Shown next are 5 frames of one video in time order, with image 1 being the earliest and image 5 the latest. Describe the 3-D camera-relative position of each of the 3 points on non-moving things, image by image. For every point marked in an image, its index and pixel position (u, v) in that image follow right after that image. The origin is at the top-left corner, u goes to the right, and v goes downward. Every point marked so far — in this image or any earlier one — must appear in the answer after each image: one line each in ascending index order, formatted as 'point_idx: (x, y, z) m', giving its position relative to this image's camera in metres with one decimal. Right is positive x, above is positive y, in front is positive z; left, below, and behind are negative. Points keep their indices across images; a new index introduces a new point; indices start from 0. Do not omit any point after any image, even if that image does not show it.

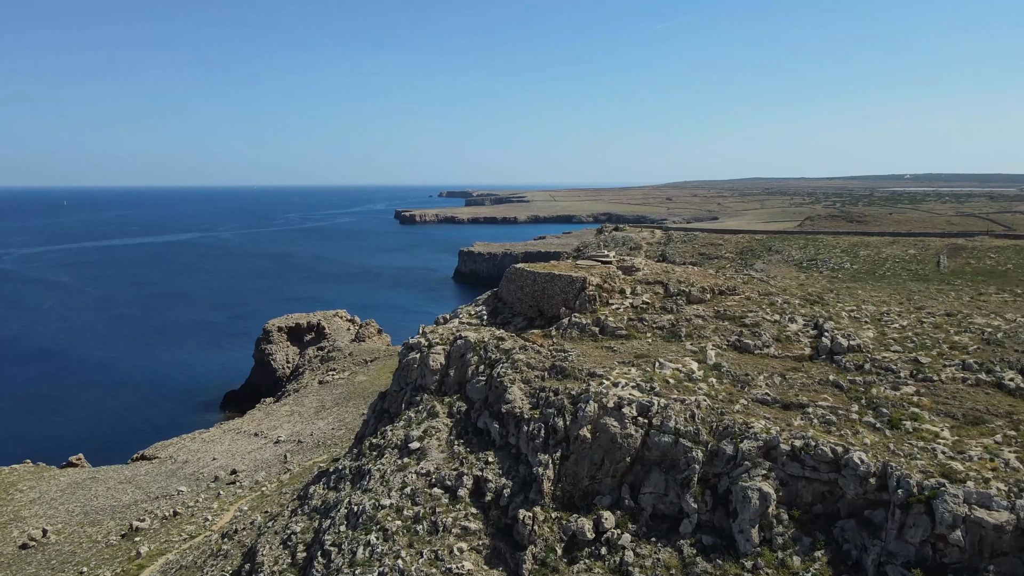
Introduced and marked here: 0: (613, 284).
0: (+2.1, +0.1, +17.4) m
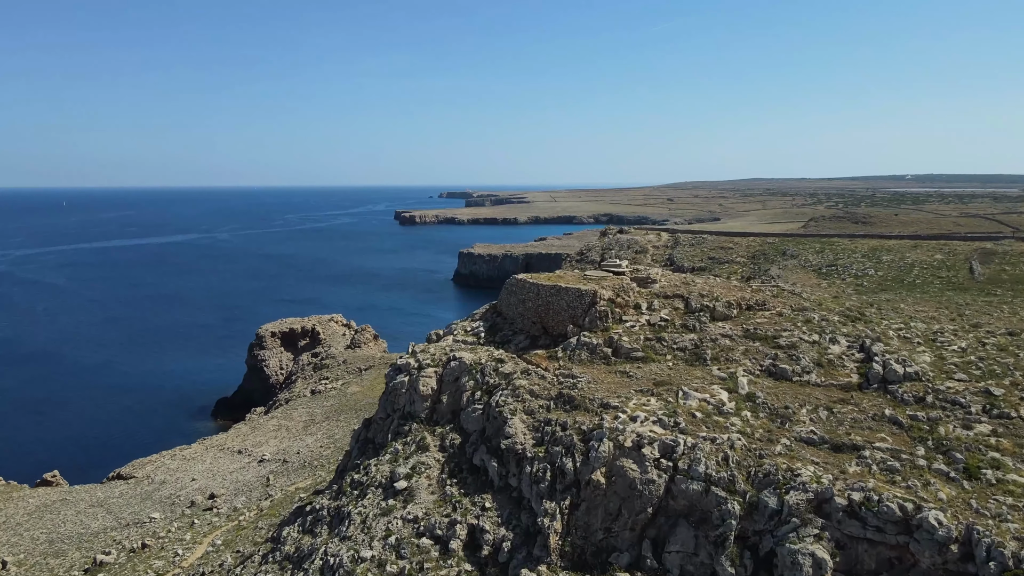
0: (+2.1, -0.2, +15.4) m
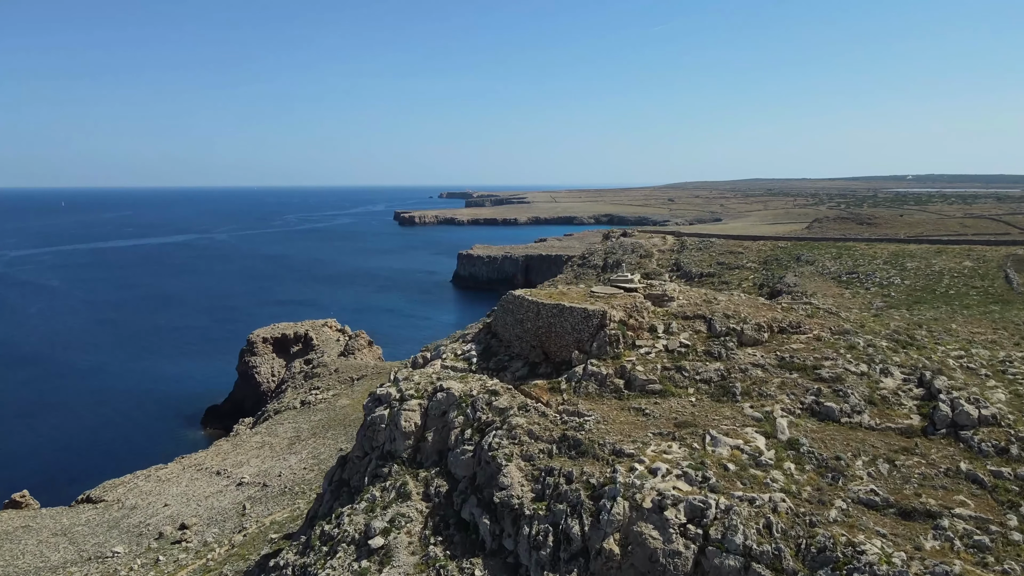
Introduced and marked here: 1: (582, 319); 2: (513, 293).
0: (+2.0, -0.5, +13.4) m
1: (+1.1, -0.5, +13.0) m
2: (0.0, -0.1, +15.0) m
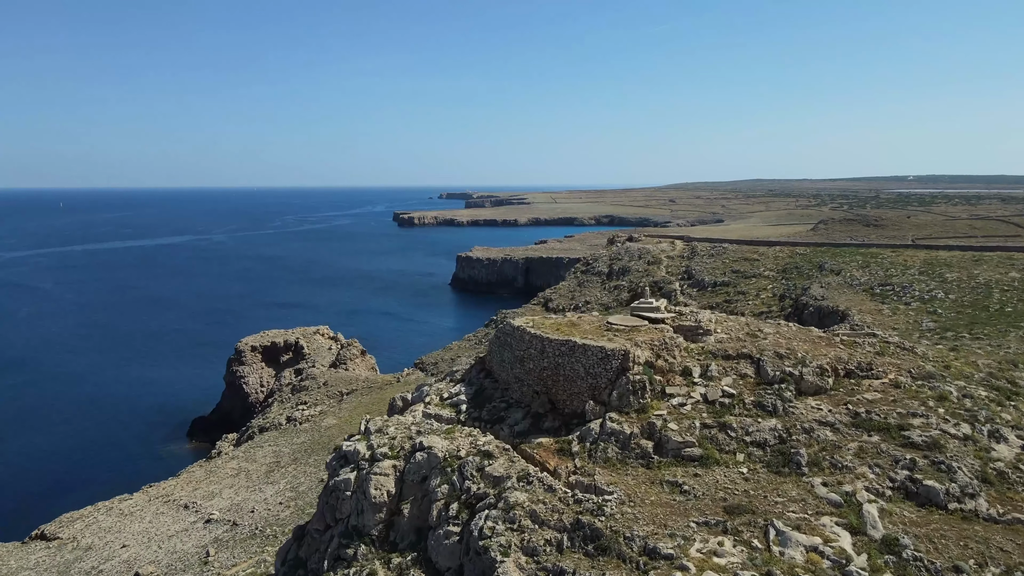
0: (+2.0, -0.9, +10.7) m
1: (+1.1, -0.9, +10.3) m
2: (0.0, -0.5, +12.3) m
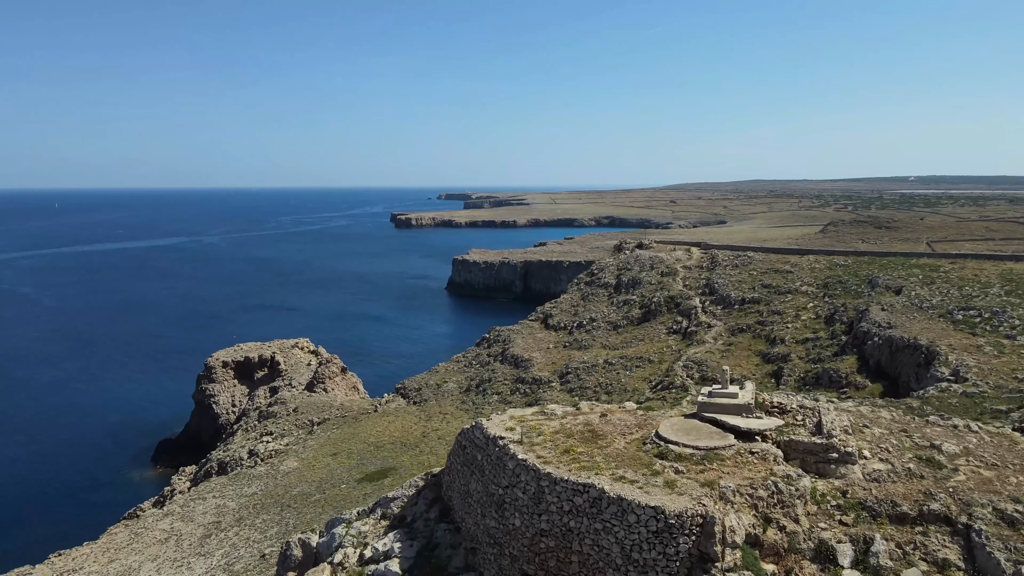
0: (+1.8, -1.5, +5.5) m
1: (+0.9, -1.5, +5.1) m
2: (-0.2, -1.1, +7.1) m
